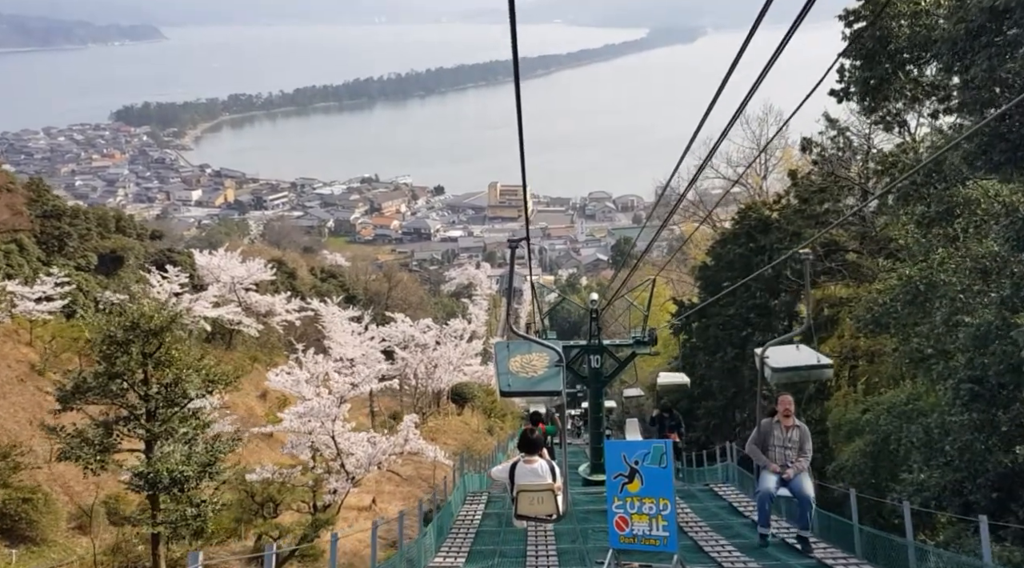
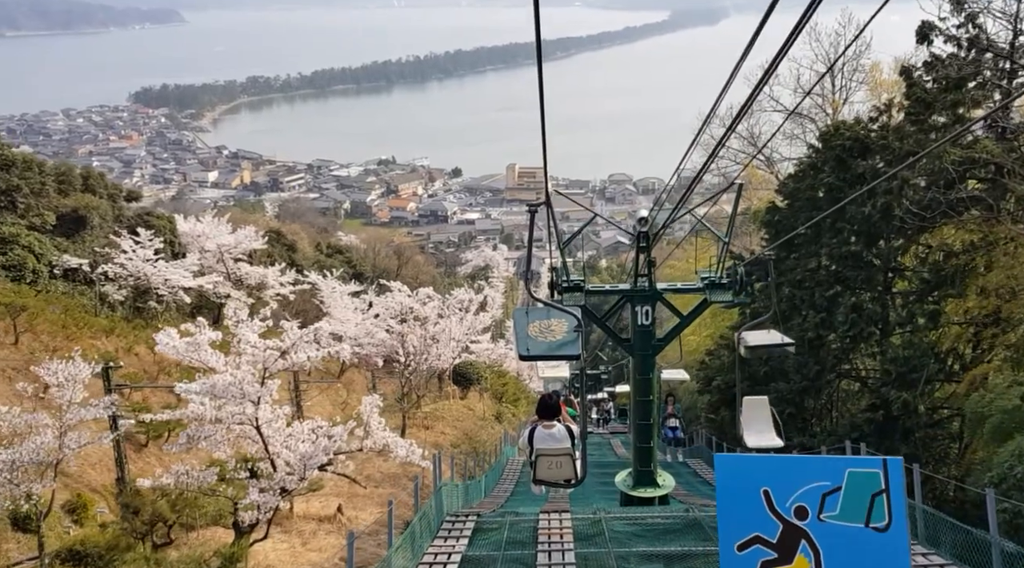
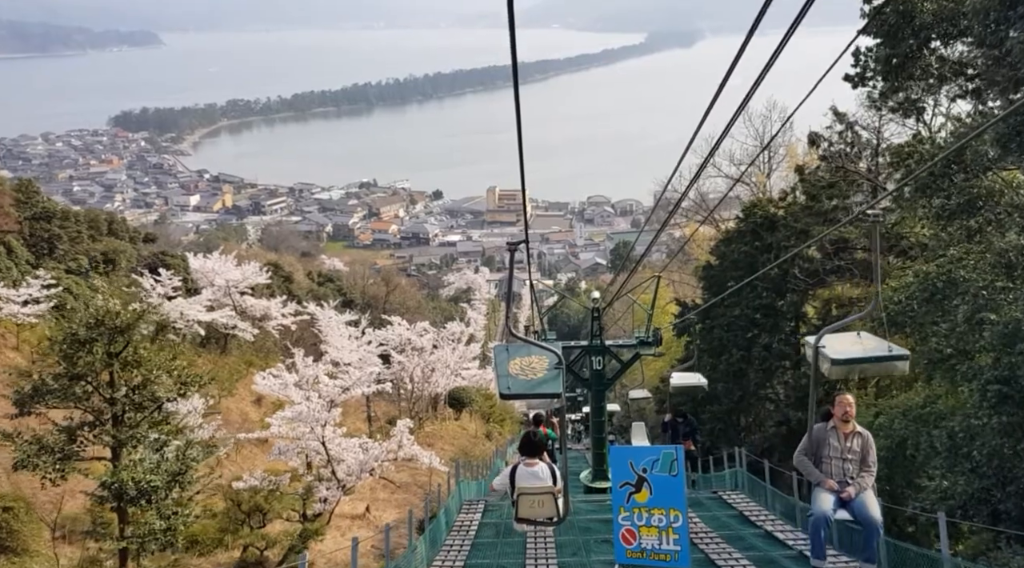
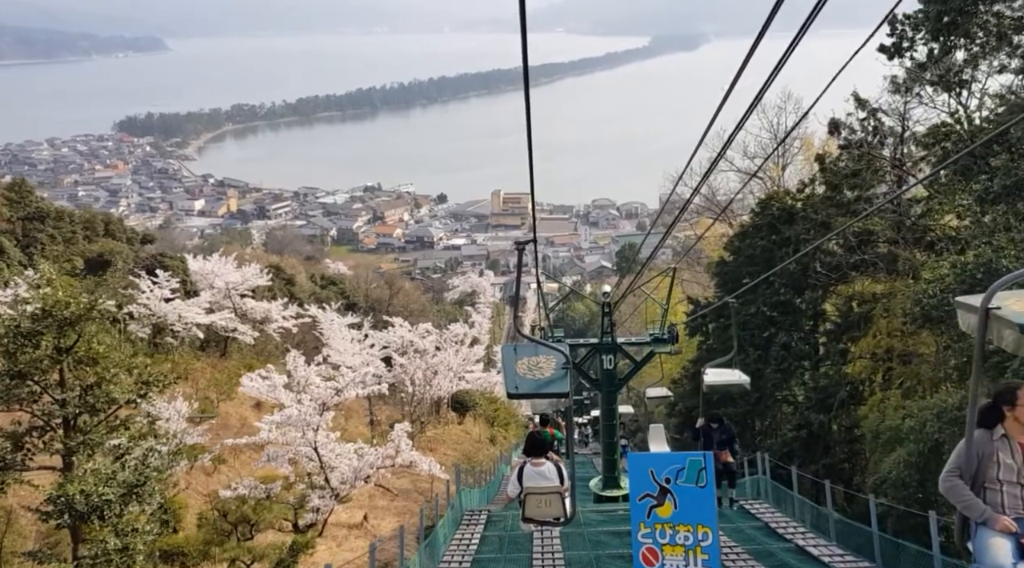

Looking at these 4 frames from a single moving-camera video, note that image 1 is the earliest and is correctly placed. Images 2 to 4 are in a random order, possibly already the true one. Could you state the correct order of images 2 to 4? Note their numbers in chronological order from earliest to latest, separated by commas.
3, 4, 2
